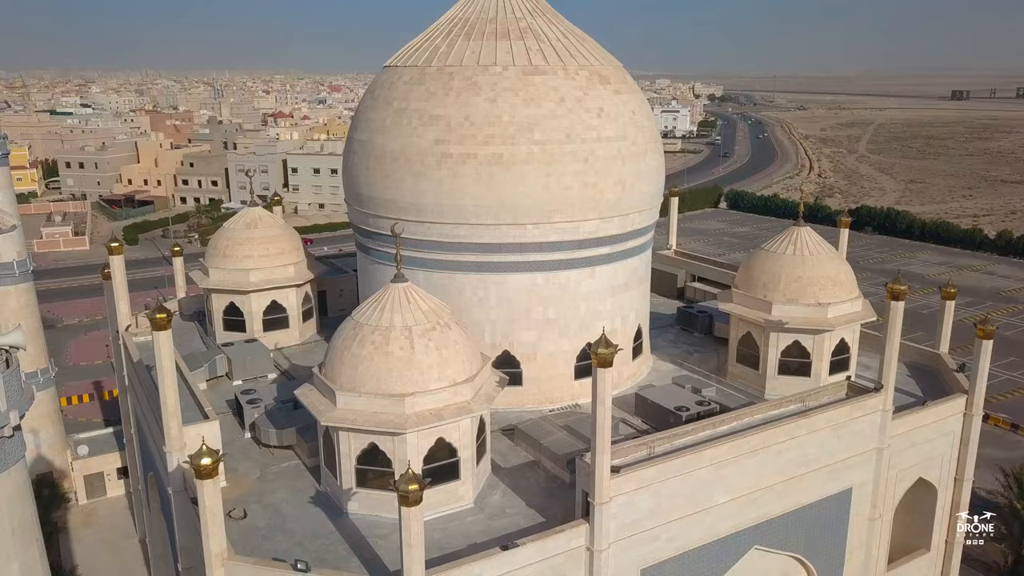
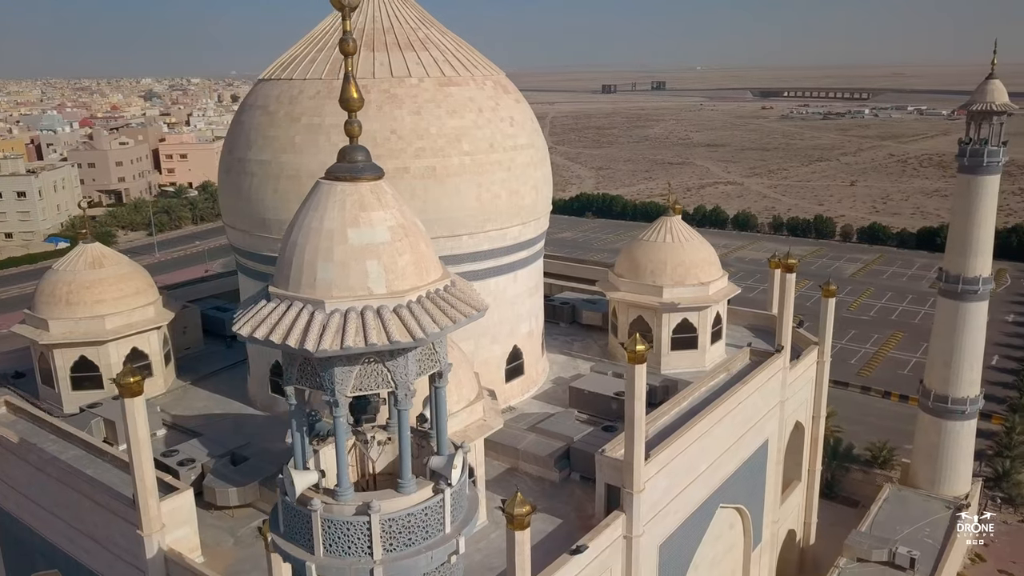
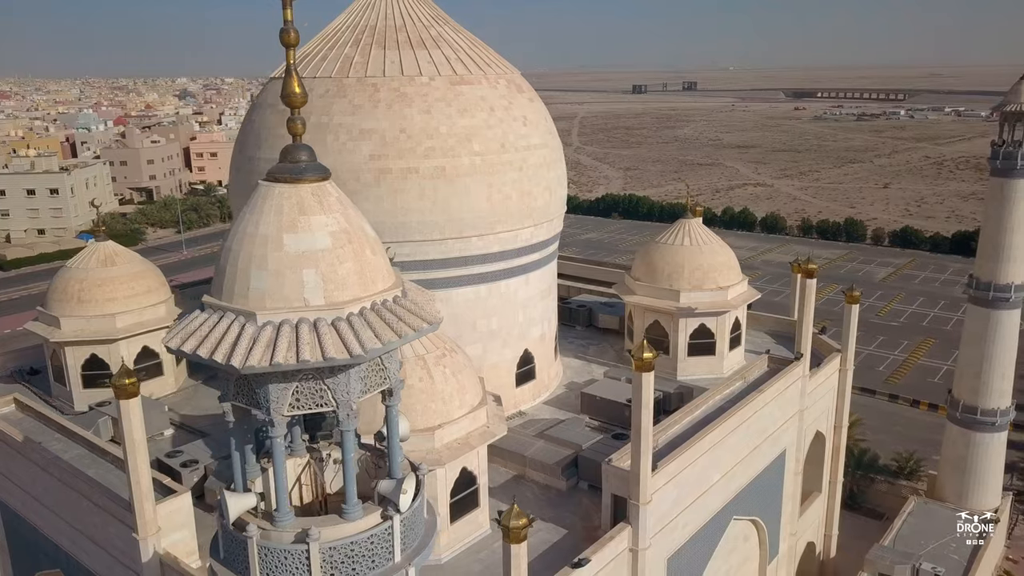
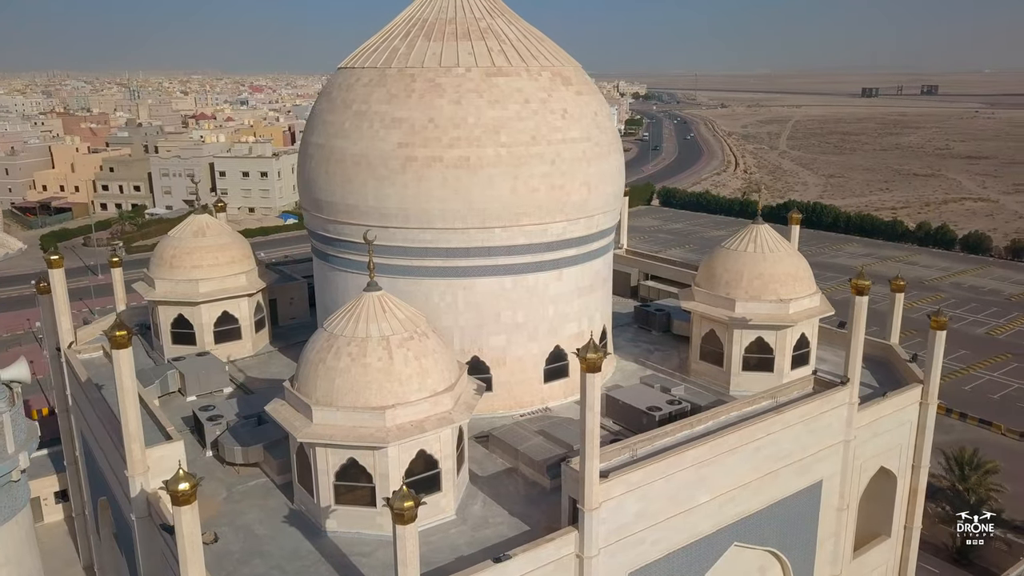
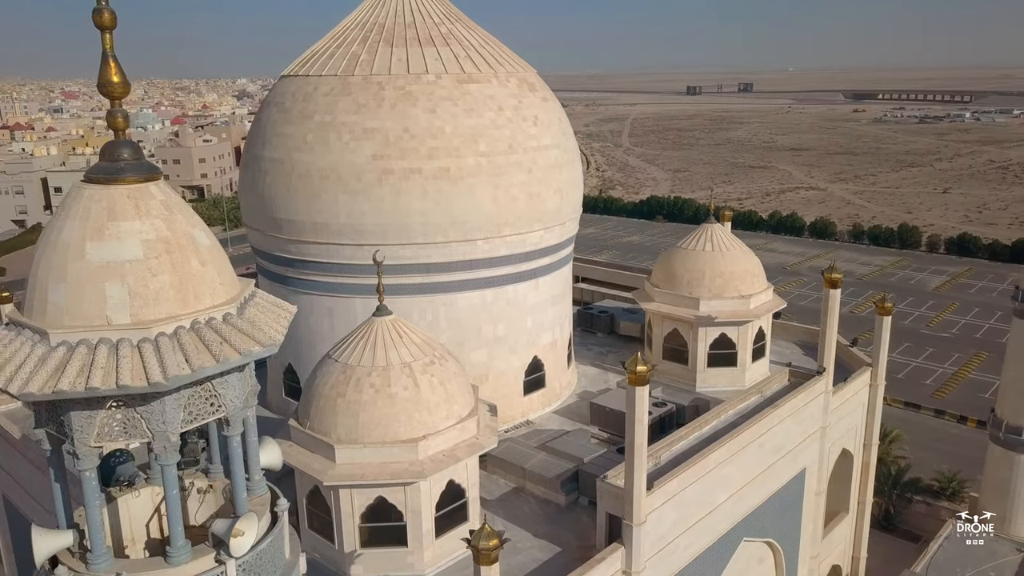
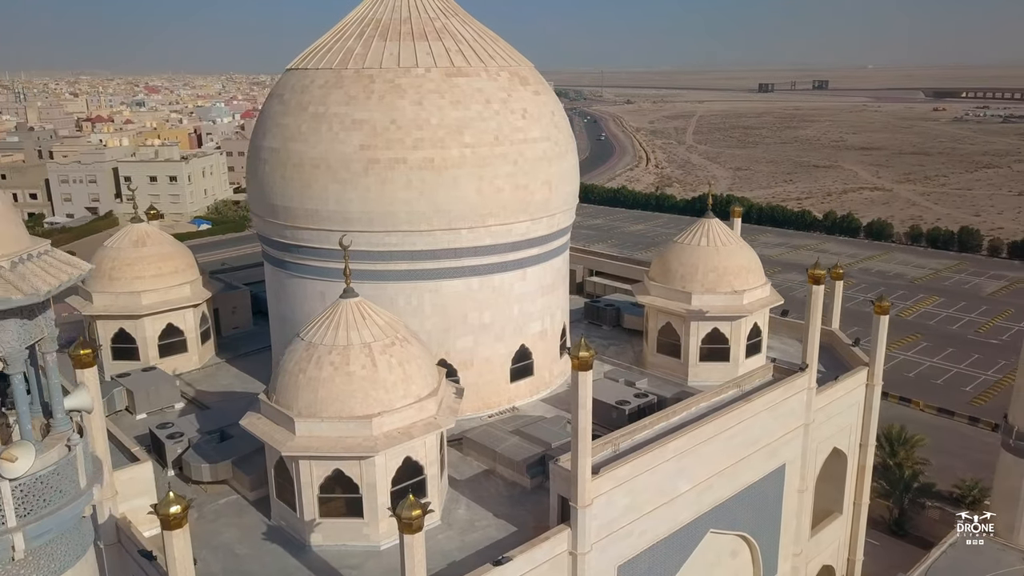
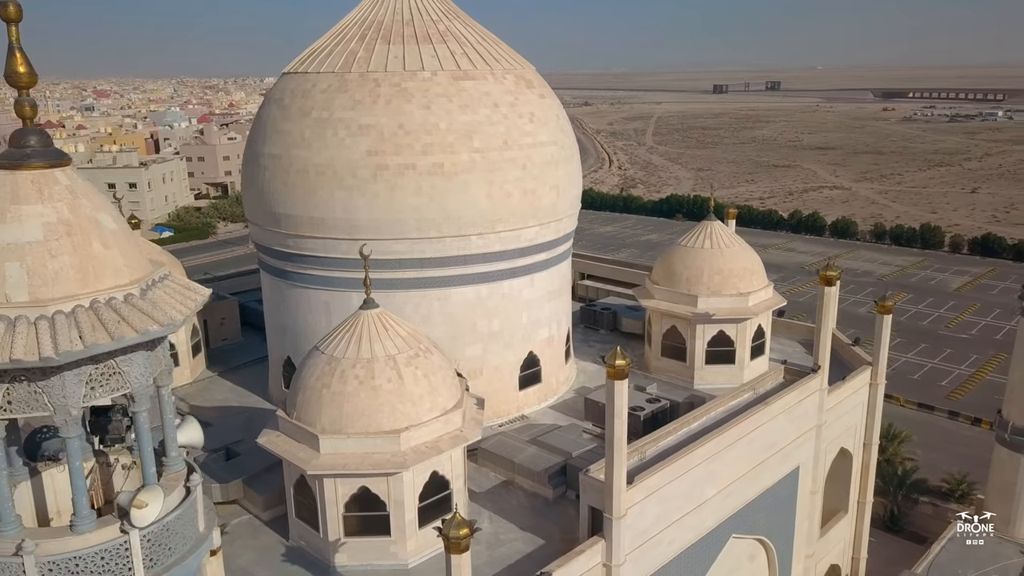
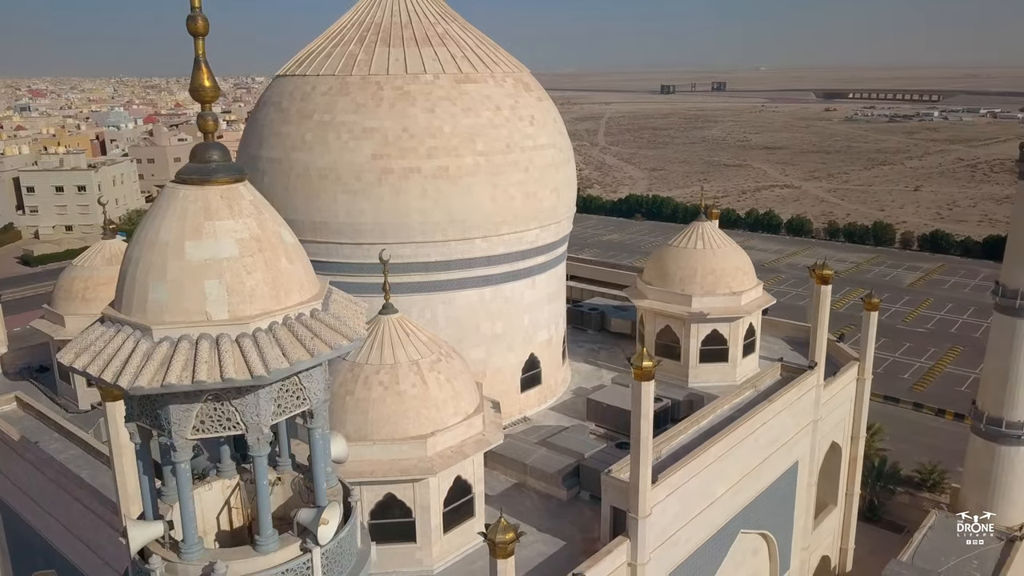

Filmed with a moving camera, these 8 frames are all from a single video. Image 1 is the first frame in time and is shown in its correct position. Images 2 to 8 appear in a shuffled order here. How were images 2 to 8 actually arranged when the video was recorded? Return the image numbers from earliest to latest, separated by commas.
4, 6, 7, 5, 8, 3, 2
